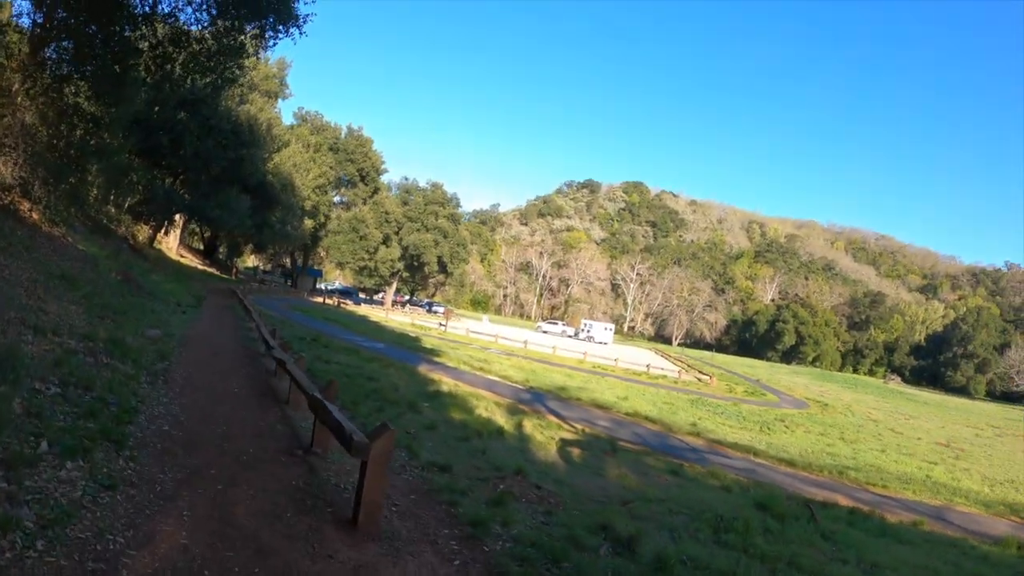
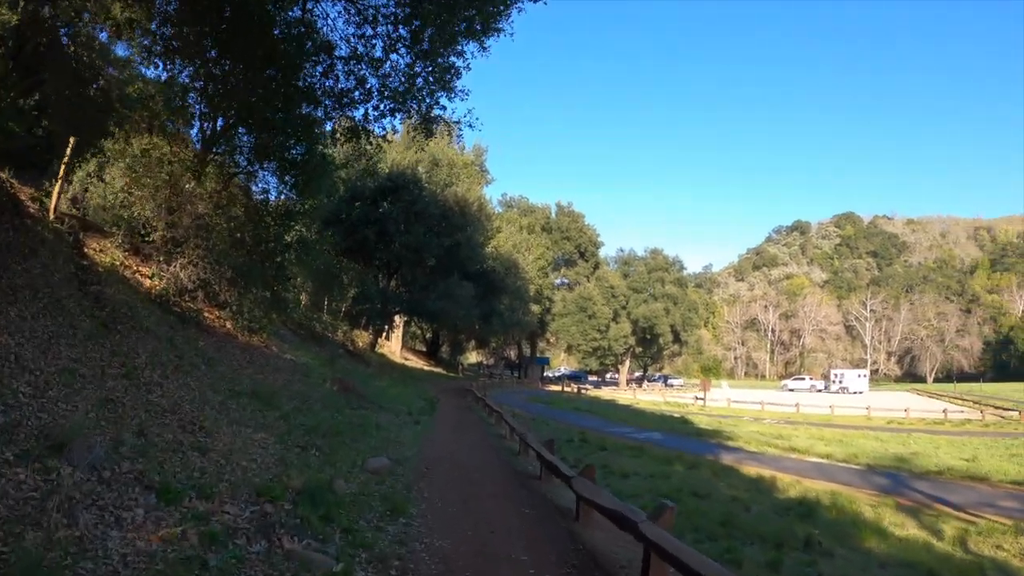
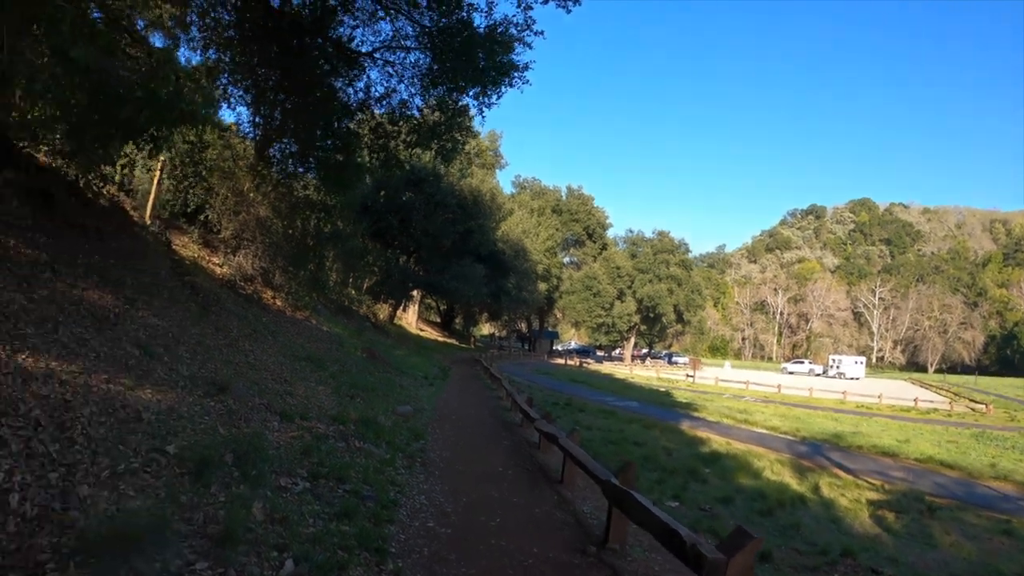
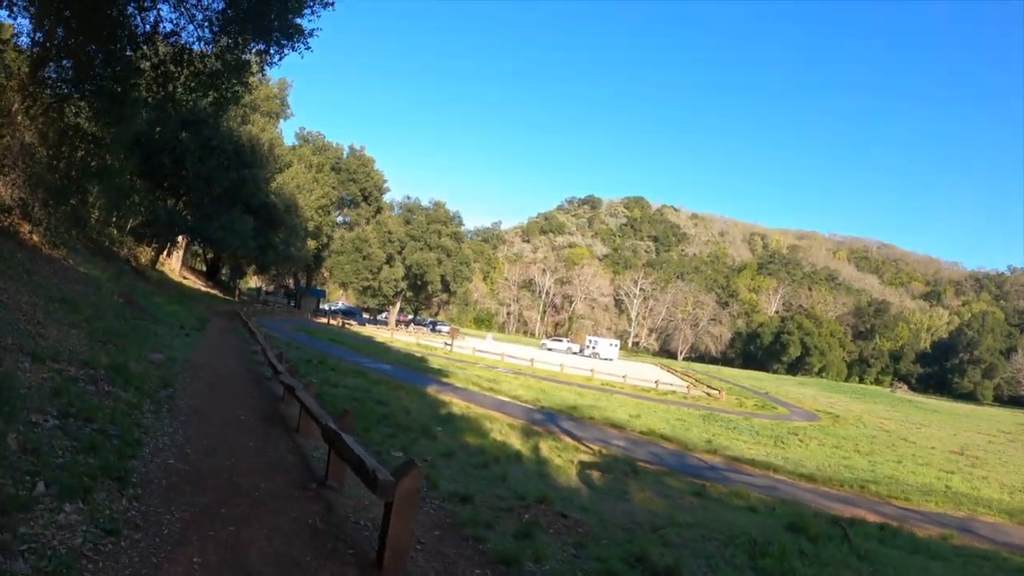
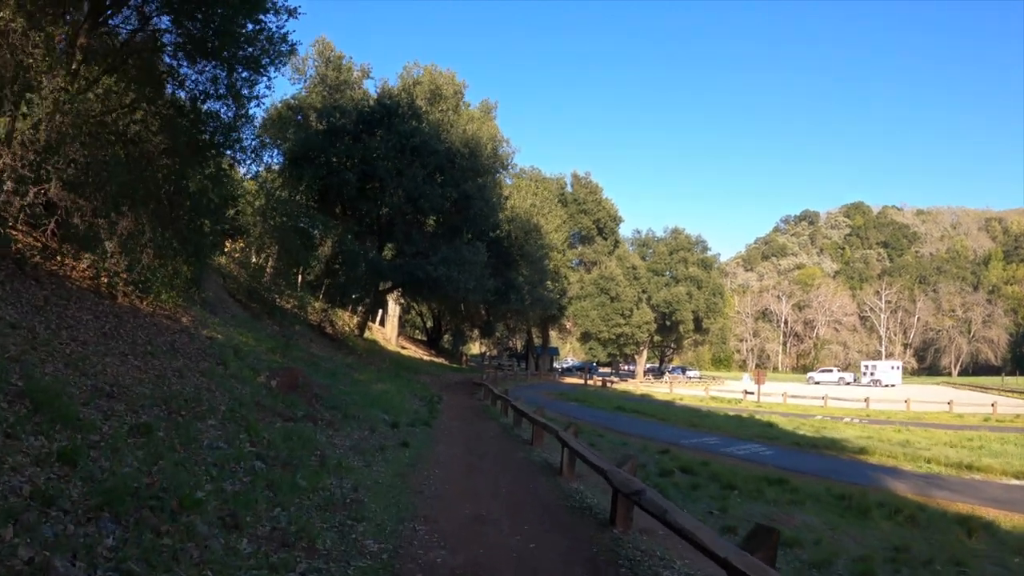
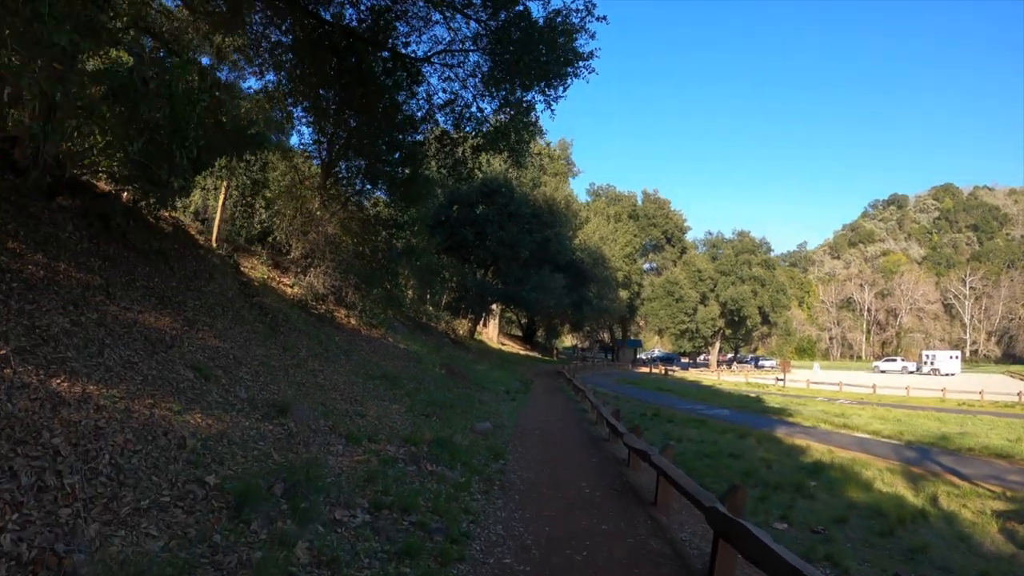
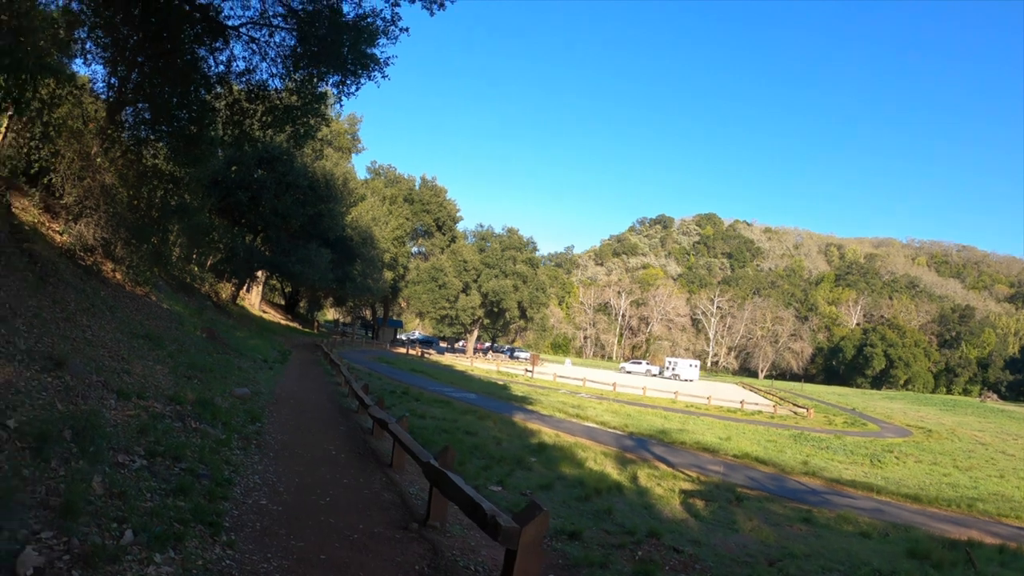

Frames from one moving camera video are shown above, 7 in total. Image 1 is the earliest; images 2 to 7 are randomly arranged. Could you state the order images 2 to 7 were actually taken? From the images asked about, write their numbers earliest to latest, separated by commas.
4, 7, 3, 6, 2, 5
